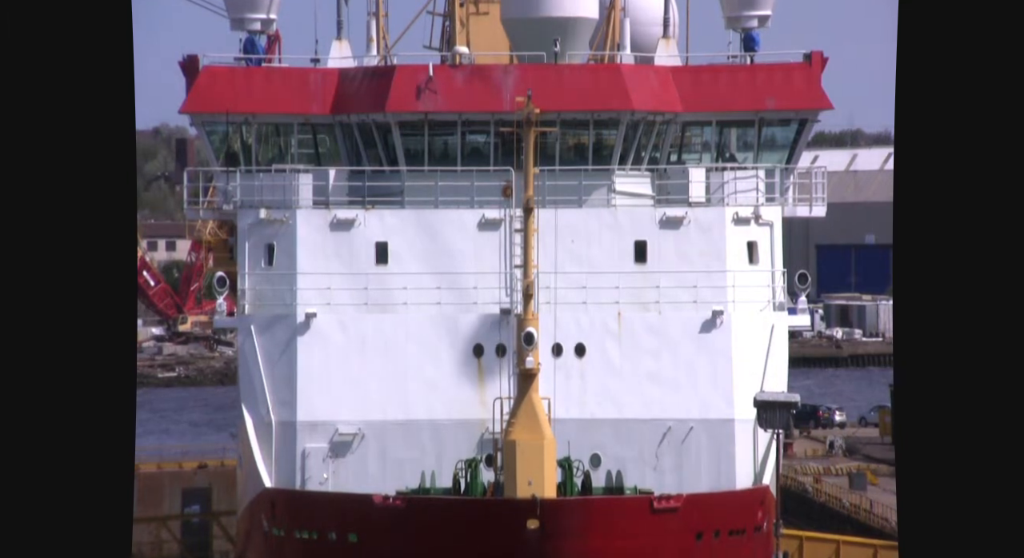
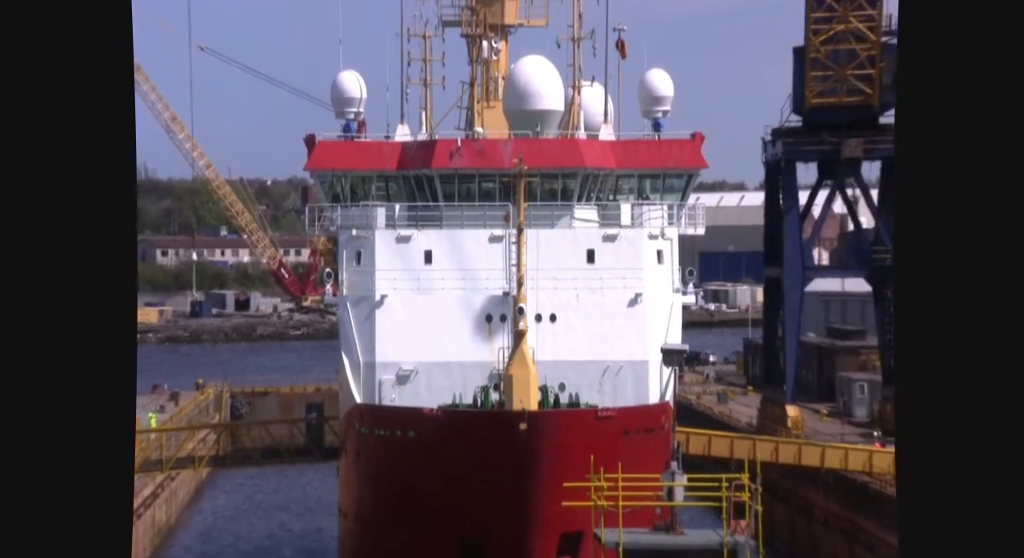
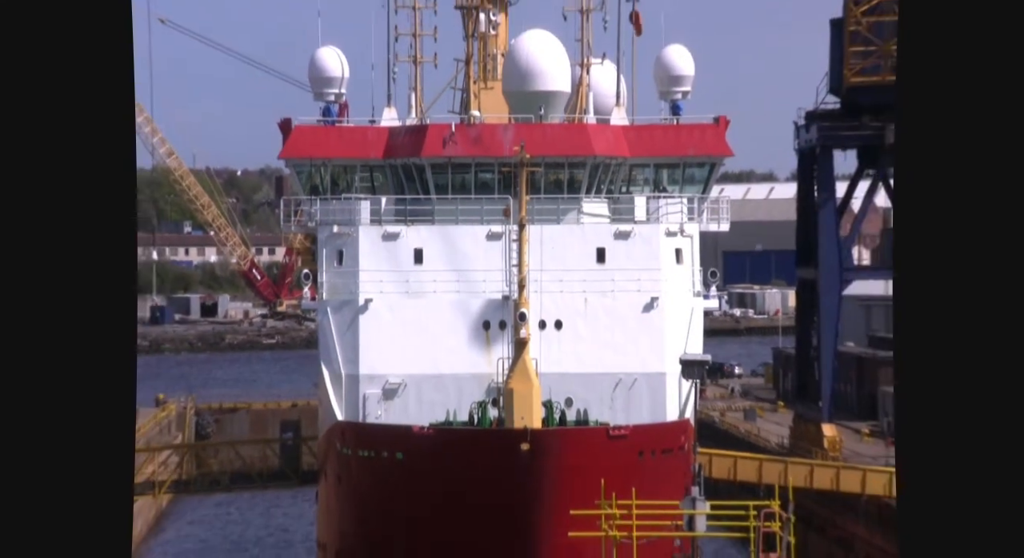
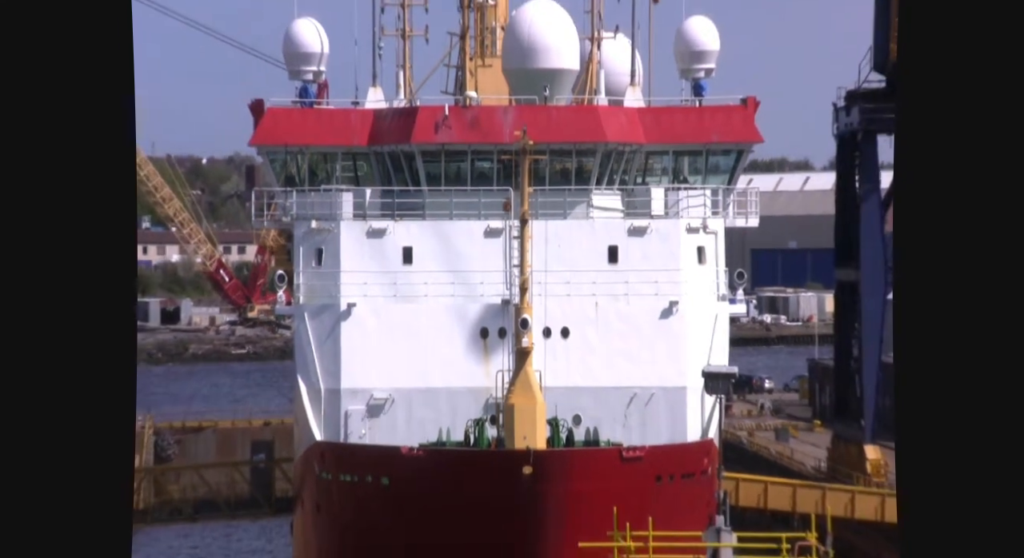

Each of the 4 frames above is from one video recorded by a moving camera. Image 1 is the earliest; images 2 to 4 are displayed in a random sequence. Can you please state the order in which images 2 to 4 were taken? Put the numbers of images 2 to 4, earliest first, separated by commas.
4, 3, 2
